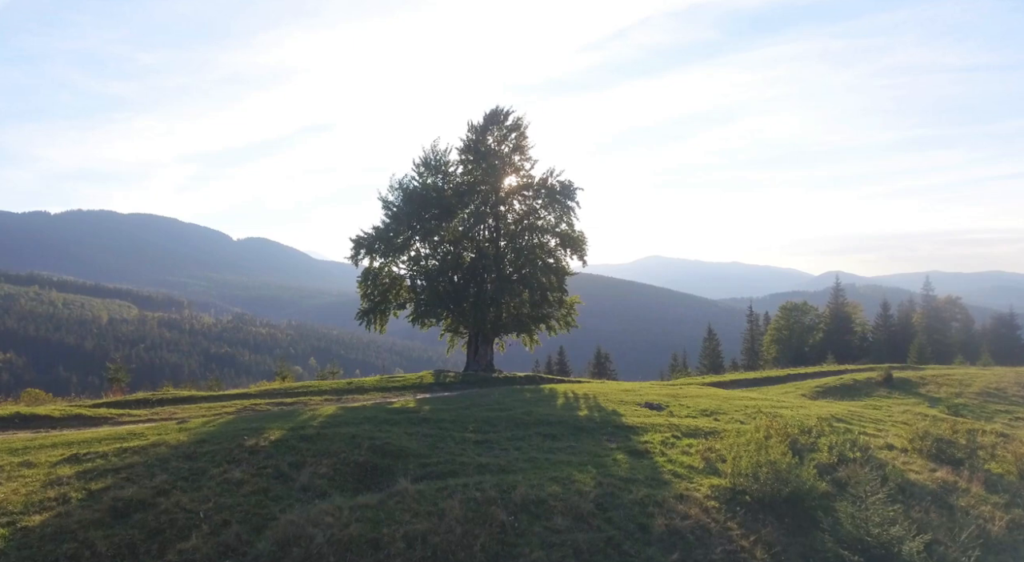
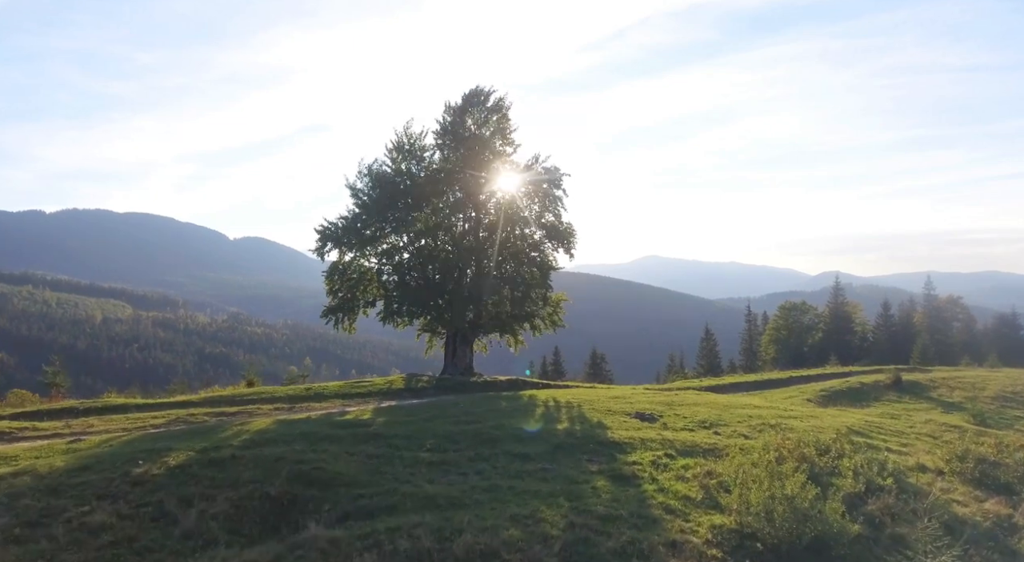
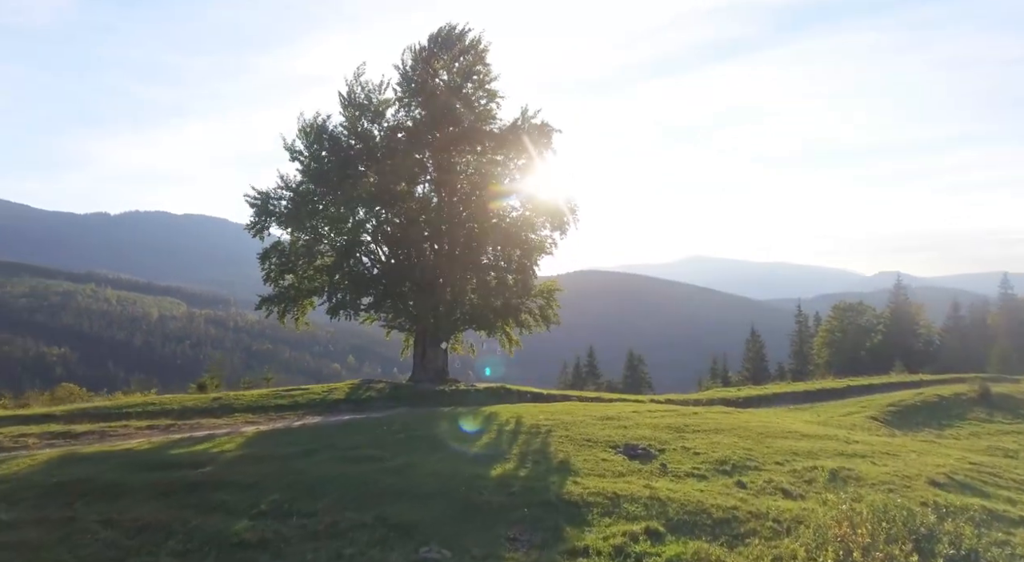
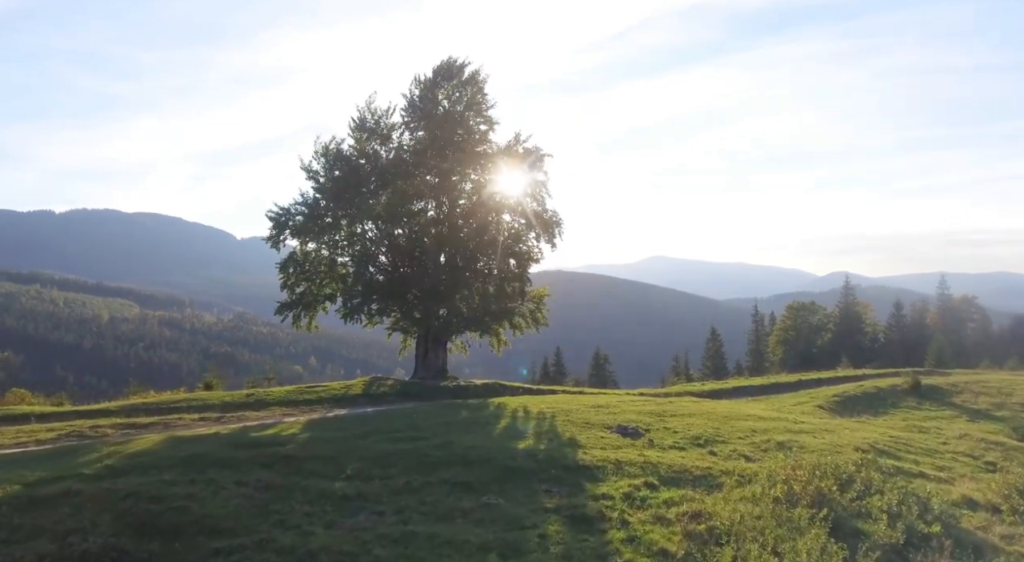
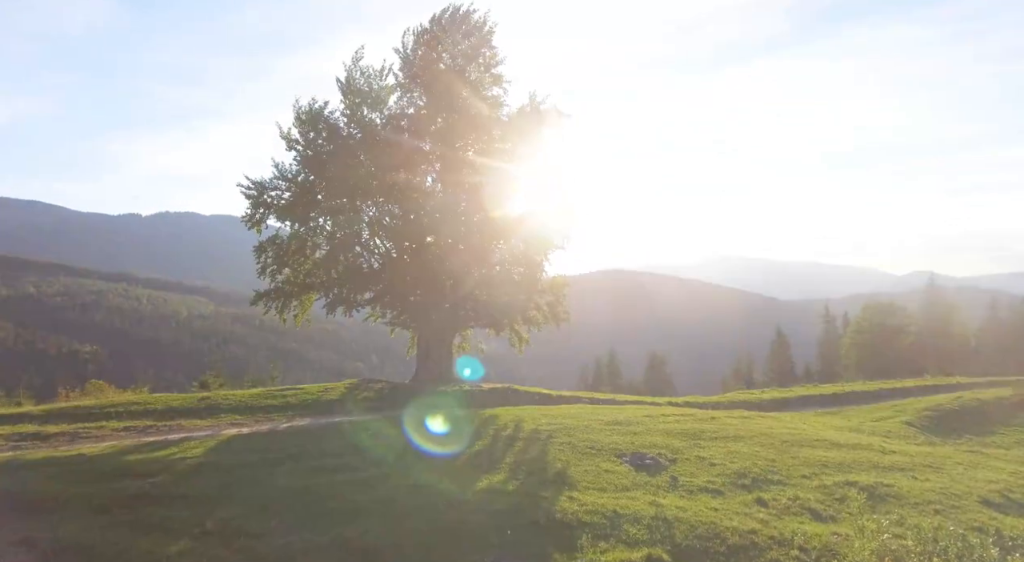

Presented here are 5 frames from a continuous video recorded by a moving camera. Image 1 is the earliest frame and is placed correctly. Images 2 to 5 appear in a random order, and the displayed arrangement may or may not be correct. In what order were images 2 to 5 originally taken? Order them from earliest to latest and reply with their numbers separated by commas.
2, 4, 3, 5
